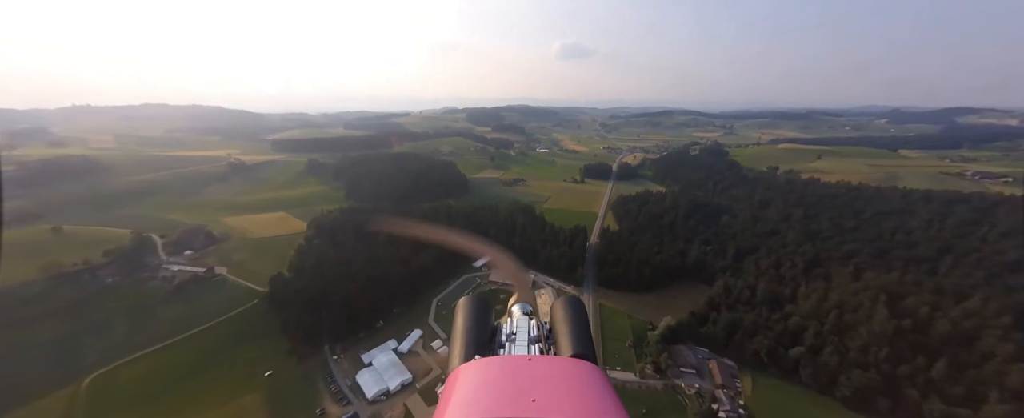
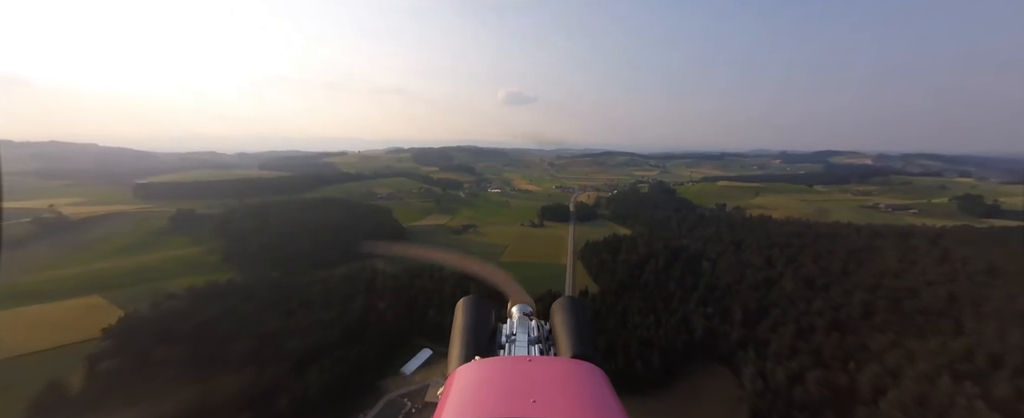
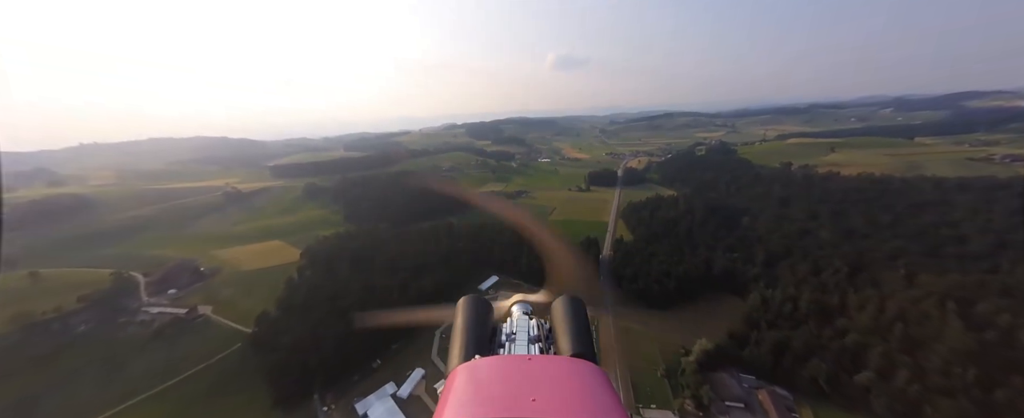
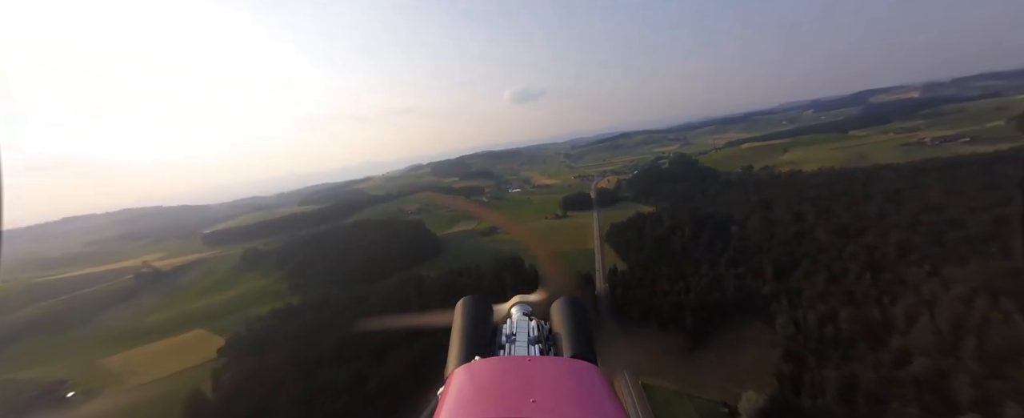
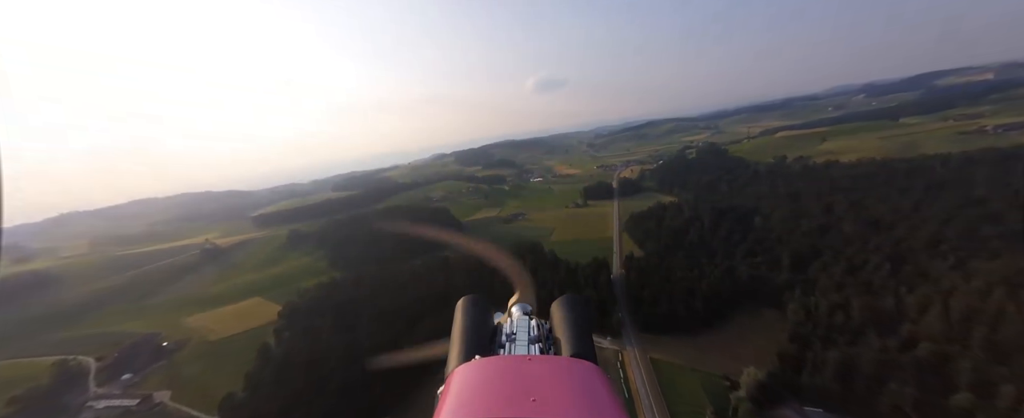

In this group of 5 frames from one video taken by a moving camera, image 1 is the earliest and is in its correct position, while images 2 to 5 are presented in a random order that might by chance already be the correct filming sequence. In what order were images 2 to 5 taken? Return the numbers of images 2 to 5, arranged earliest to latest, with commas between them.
3, 5, 4, 2
